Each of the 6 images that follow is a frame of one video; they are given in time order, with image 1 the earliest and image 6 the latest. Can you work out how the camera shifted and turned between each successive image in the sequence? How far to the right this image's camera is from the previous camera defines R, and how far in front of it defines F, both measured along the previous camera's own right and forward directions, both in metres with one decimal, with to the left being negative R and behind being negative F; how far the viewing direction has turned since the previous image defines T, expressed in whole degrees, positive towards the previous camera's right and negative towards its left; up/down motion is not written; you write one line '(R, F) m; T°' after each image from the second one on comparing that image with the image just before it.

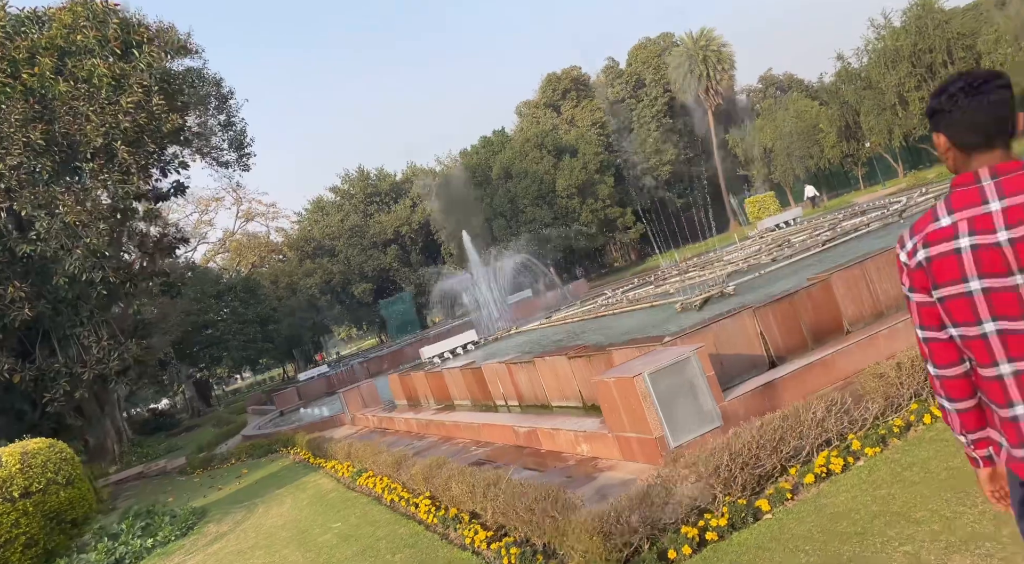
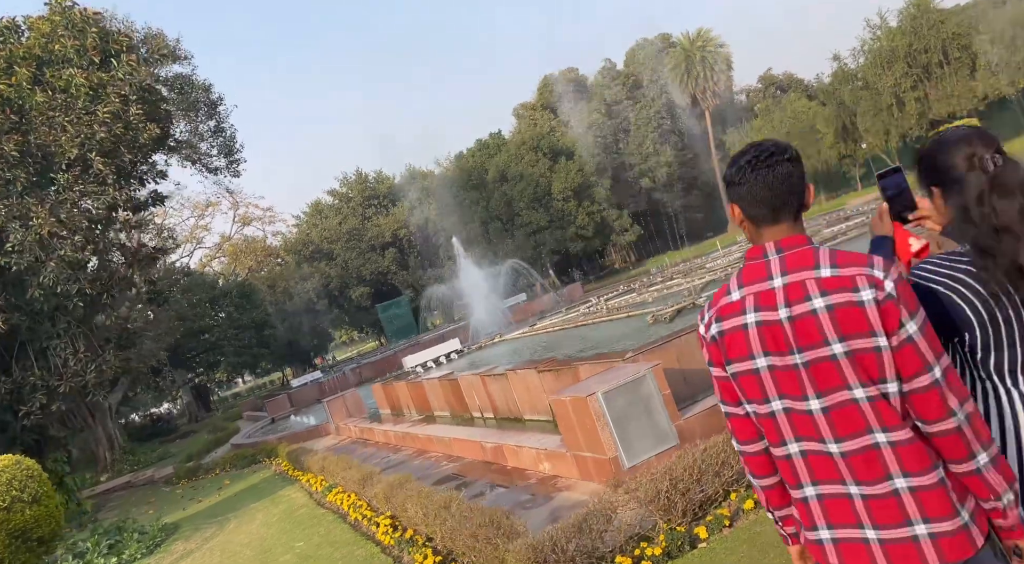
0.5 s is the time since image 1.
(+0.4, +0.1) m; 0°
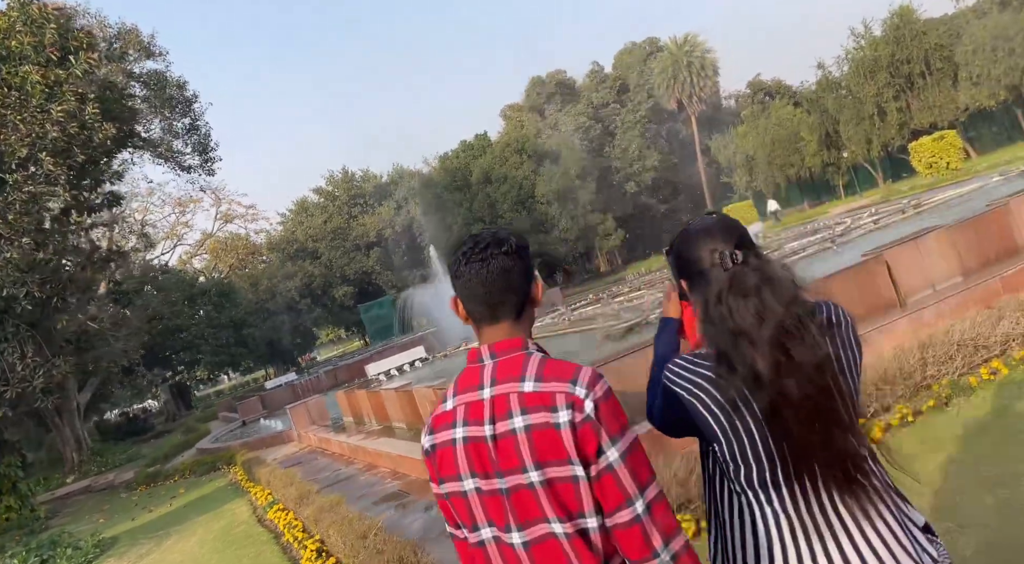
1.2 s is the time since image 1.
(+0.5, +0.2) m; 0°
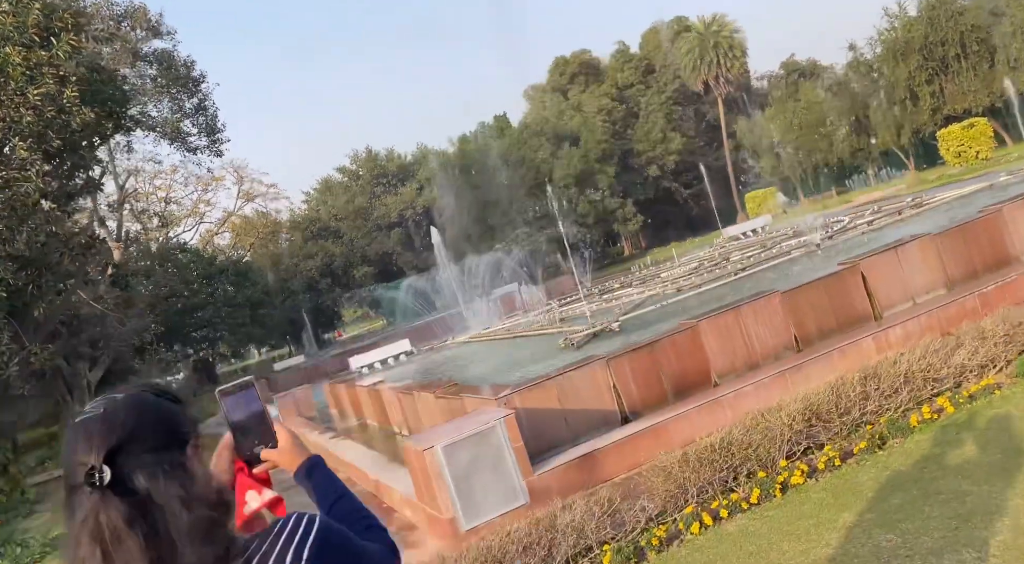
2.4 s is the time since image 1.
(+0.8, +0.4) m; -2°
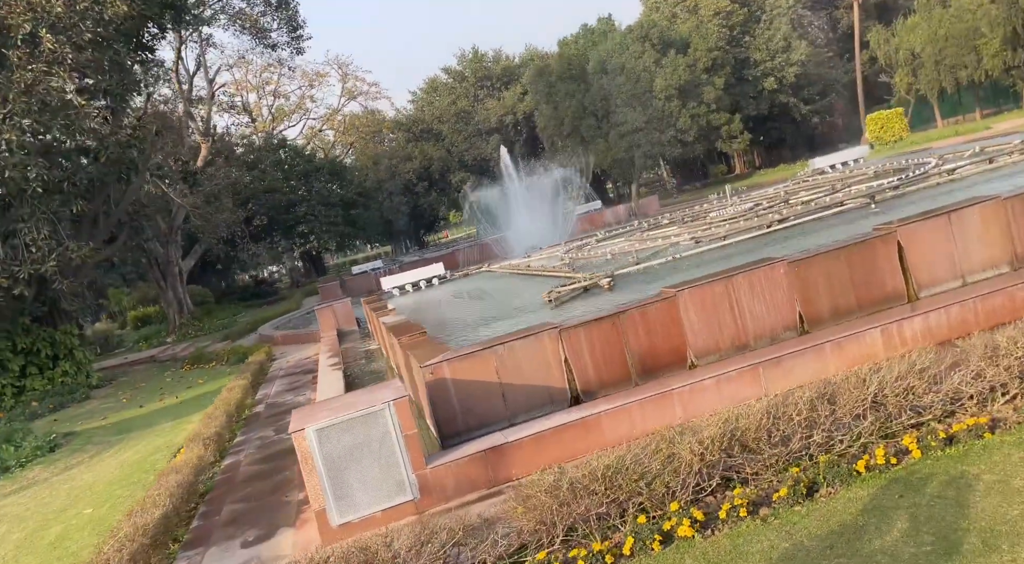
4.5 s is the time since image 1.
(+1.2, +1.0) m; -8°
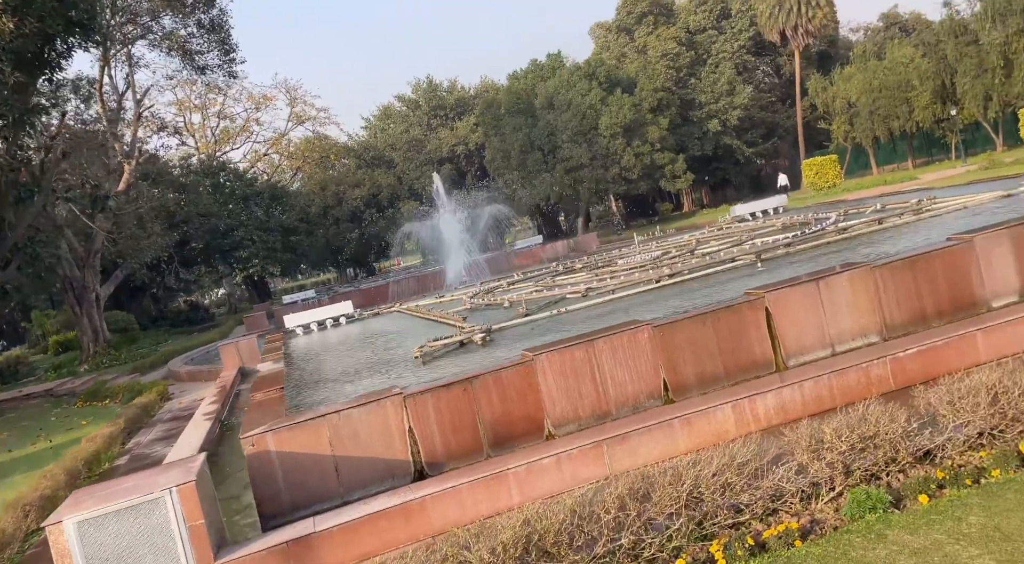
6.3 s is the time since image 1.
(+0.7, +0.3) m; +3°
